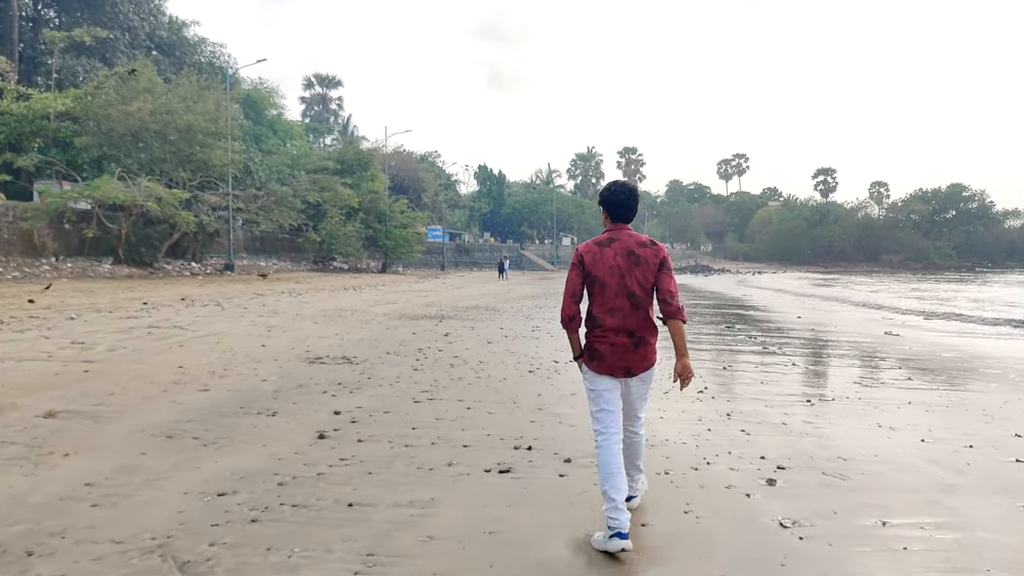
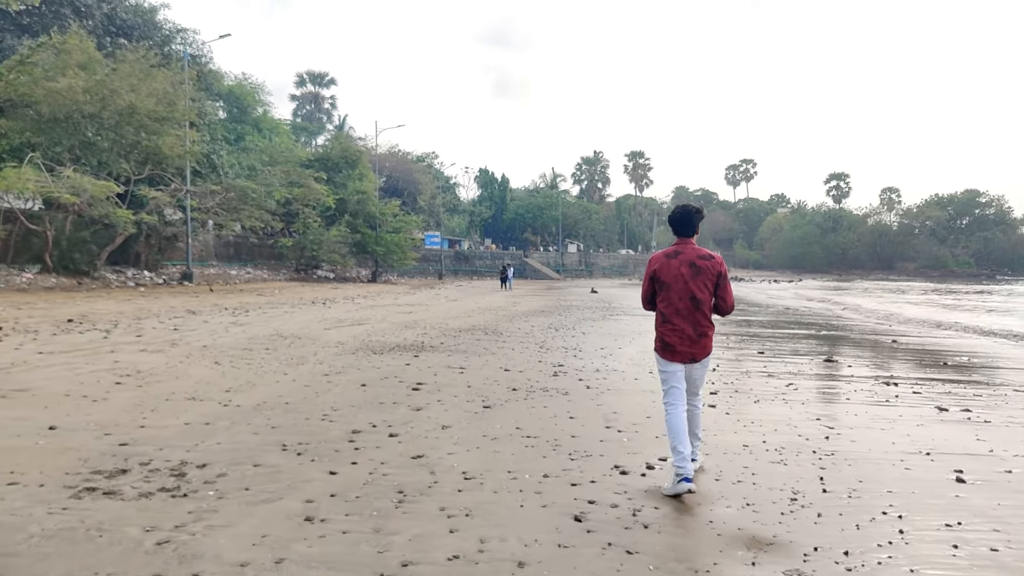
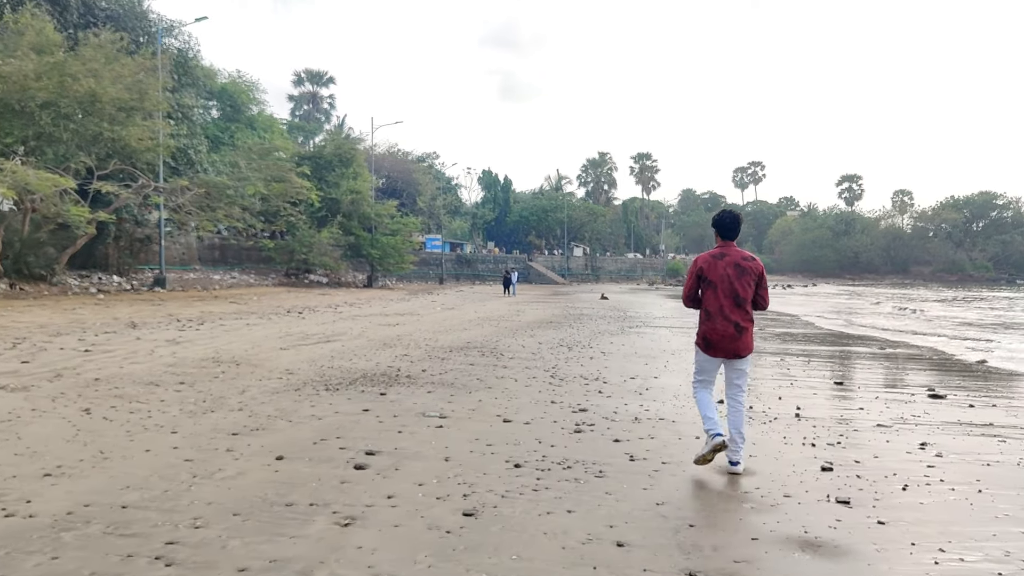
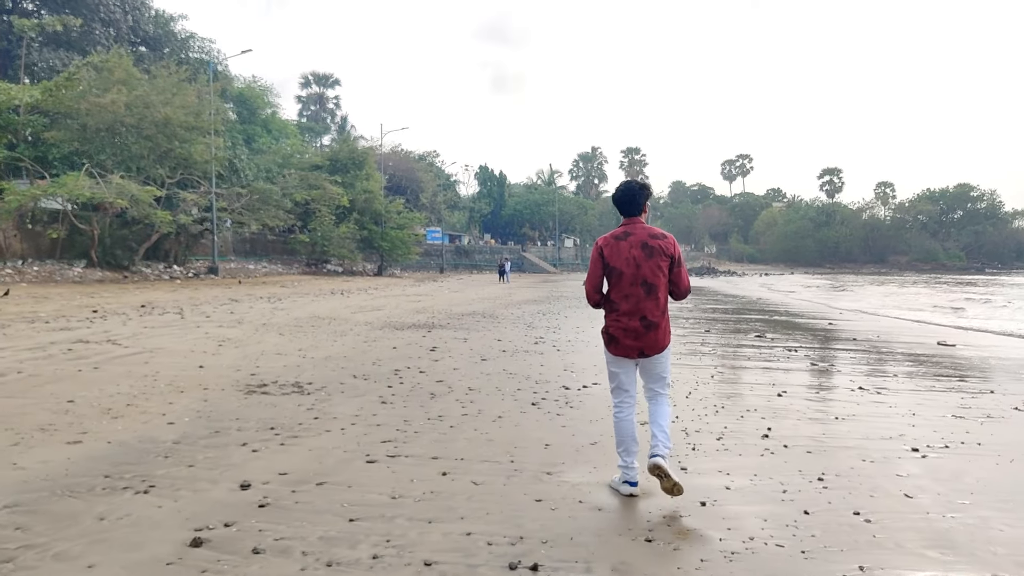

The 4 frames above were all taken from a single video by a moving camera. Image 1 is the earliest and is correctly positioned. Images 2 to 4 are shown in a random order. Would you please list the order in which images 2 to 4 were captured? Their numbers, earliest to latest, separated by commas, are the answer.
4, 2, 3
